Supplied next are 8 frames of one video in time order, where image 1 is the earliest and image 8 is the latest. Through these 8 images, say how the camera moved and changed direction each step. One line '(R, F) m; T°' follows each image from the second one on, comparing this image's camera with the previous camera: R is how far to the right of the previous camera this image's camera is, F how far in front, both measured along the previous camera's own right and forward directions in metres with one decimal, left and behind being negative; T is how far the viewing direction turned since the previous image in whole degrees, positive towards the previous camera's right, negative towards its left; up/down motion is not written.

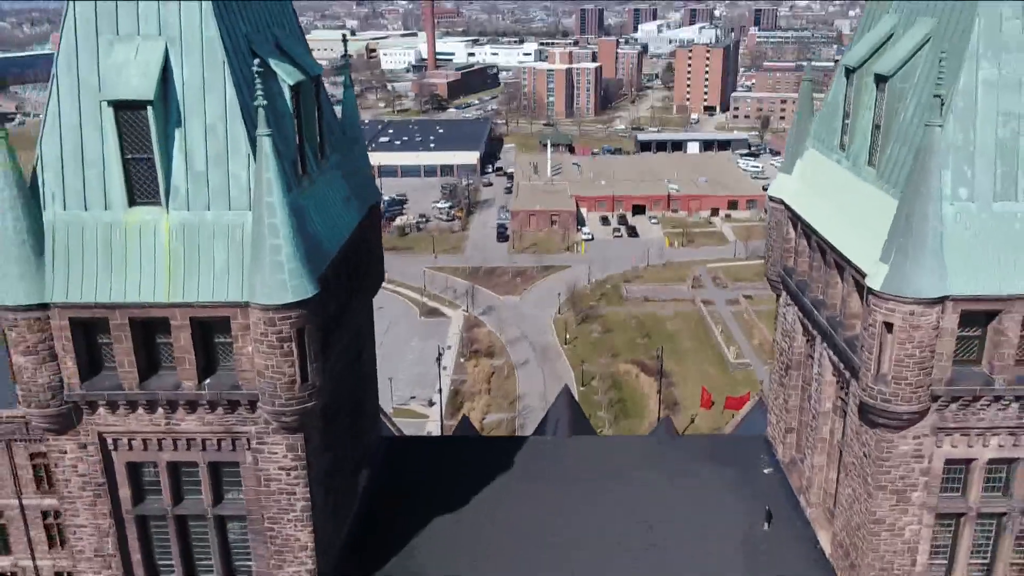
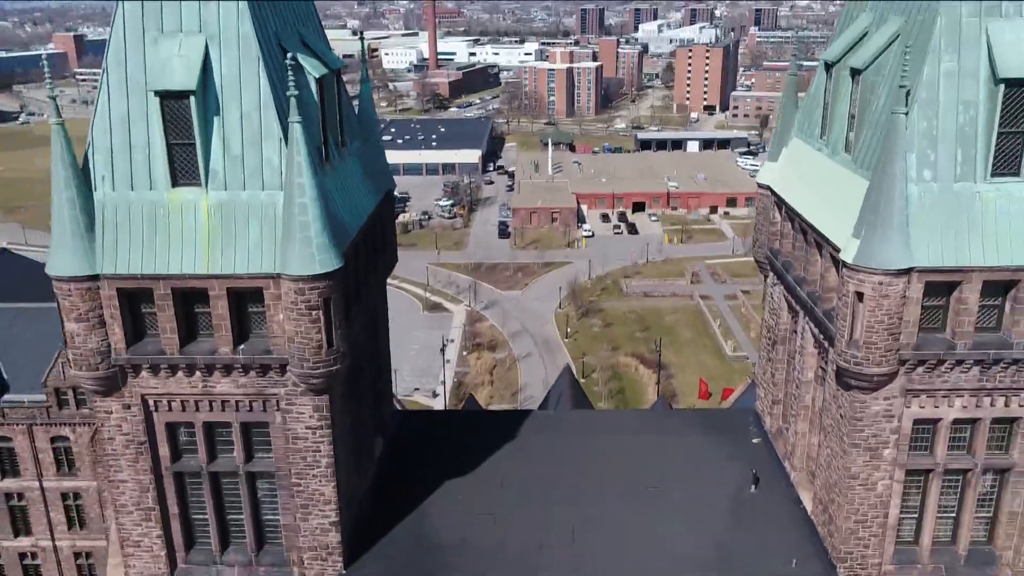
(-0.1, -1.4) m; 0°
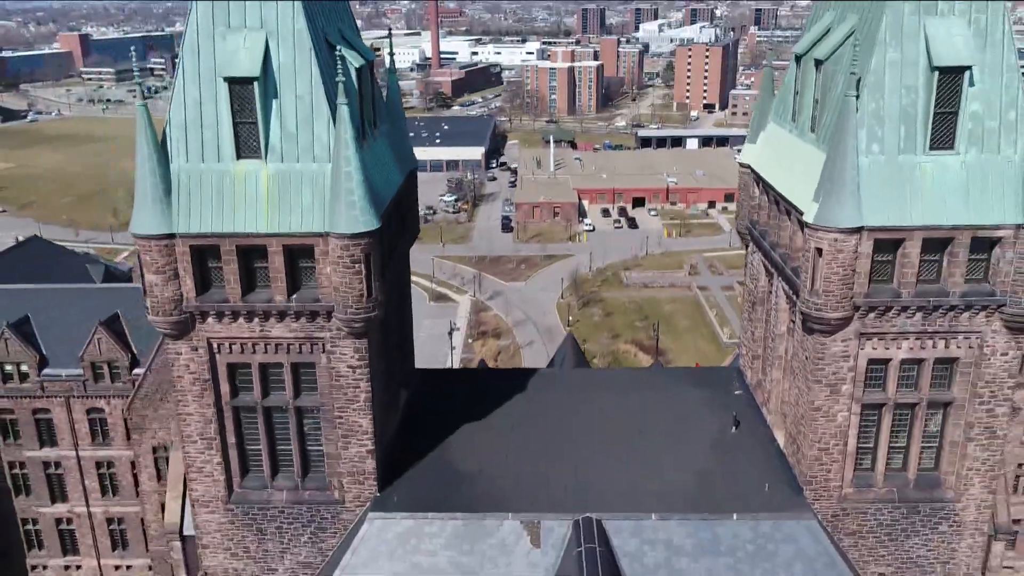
(-0.2, -2.6) m; 0°
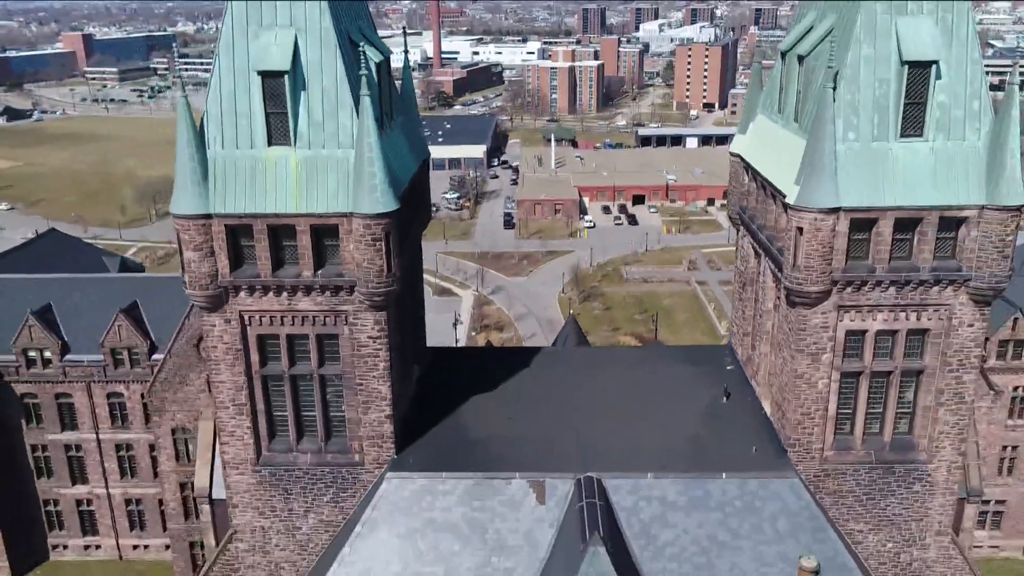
(-0.1, -1.6) m; 0°
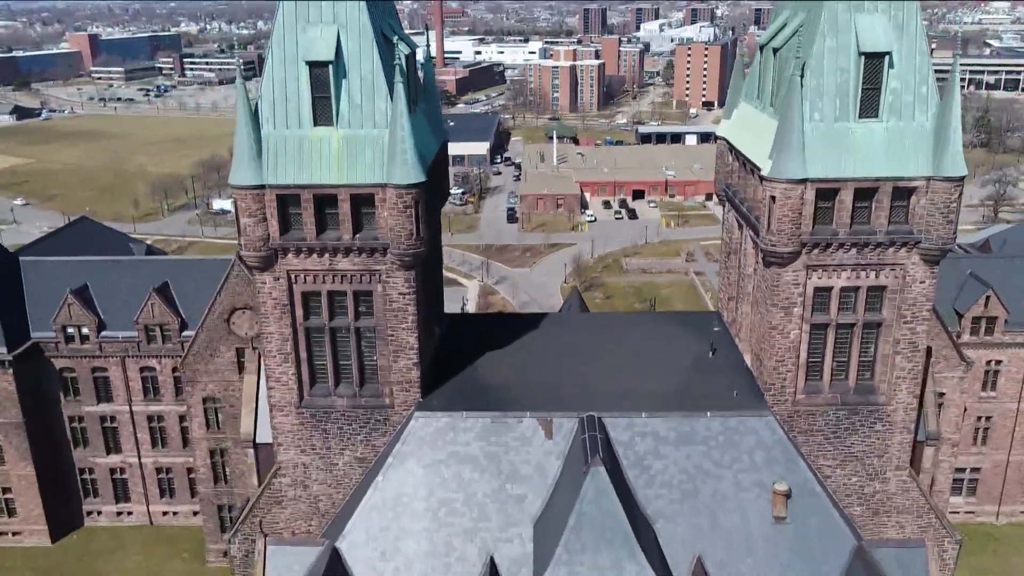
(-0.3, -3.0) m; 0°
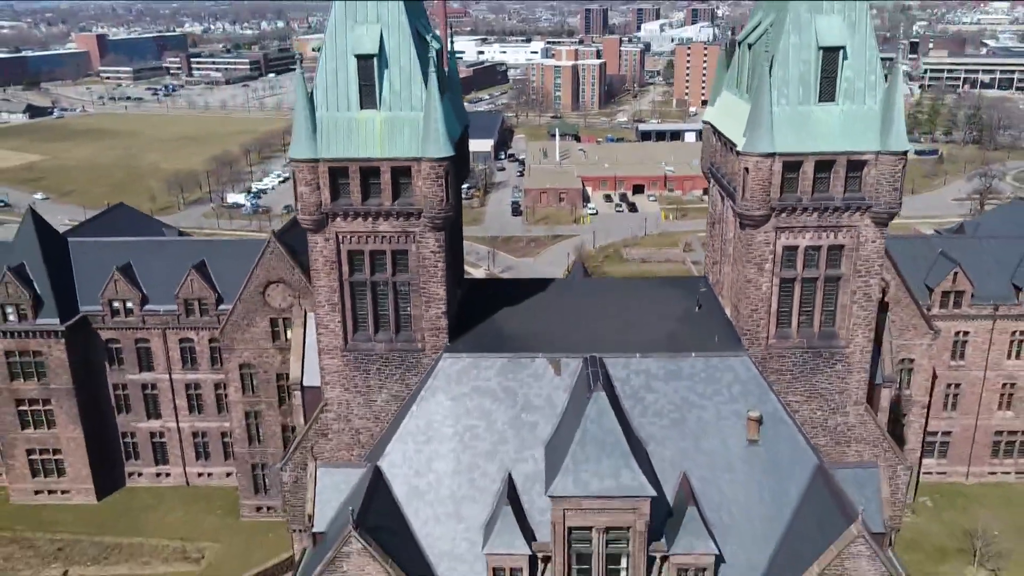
(-0.4, -4.1) m; 0°
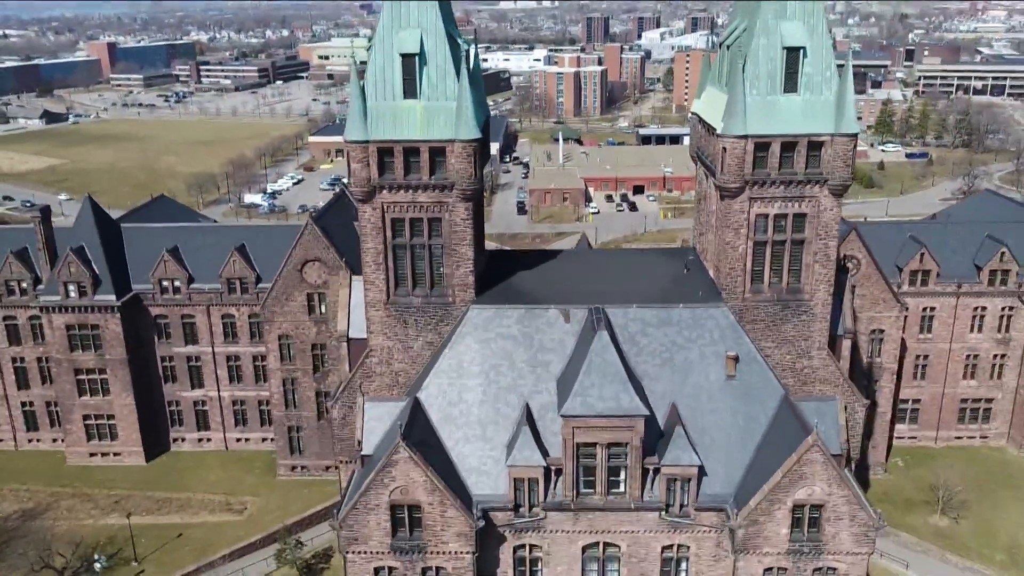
(-0.6, -5.3) m; 0°
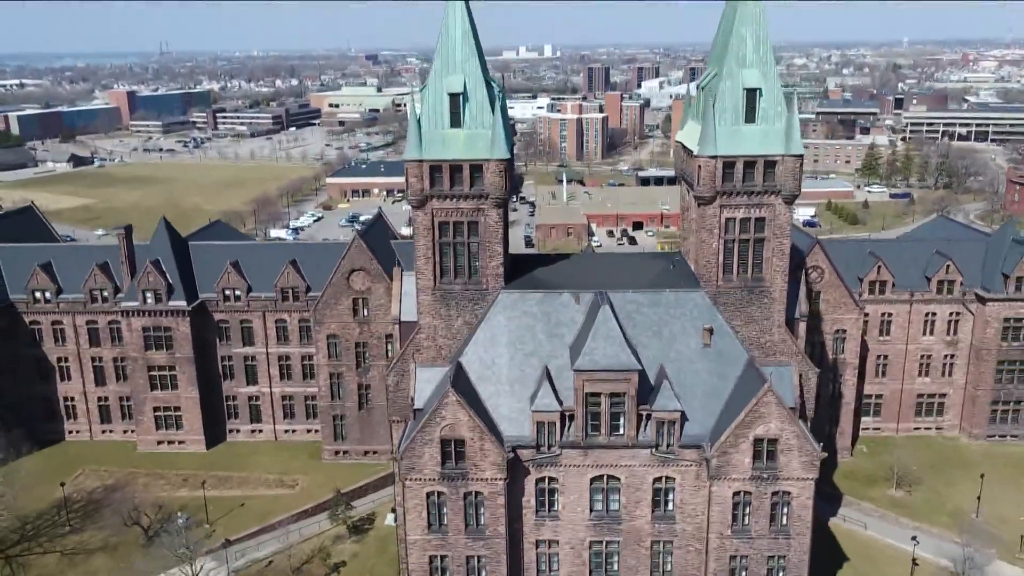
(-0.9, -8.6) m; 0°
